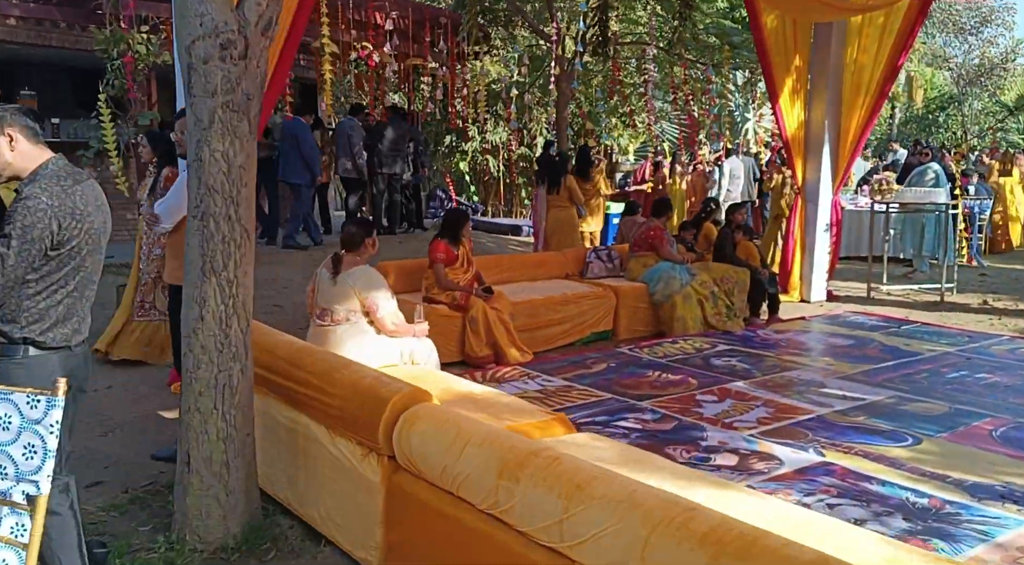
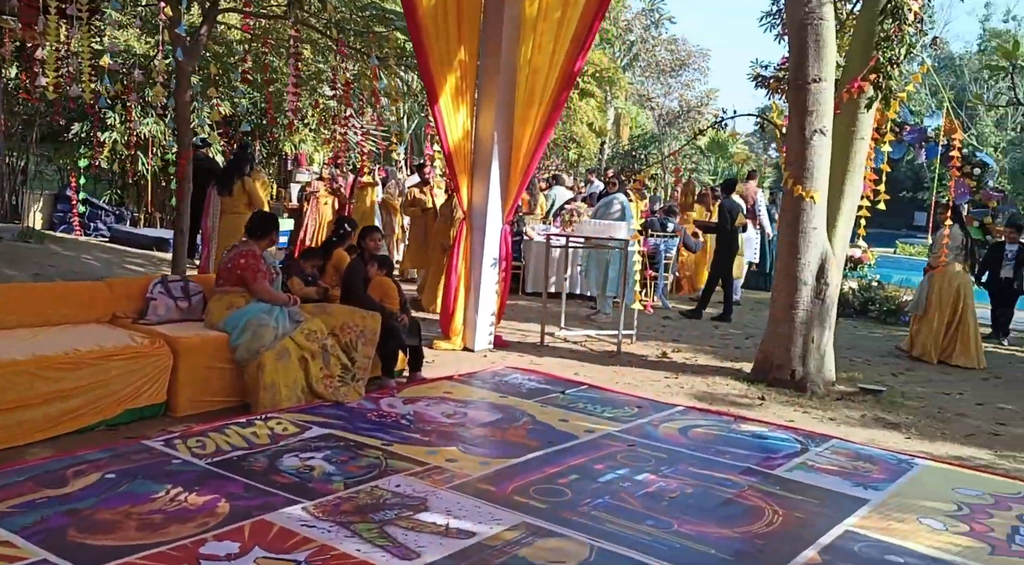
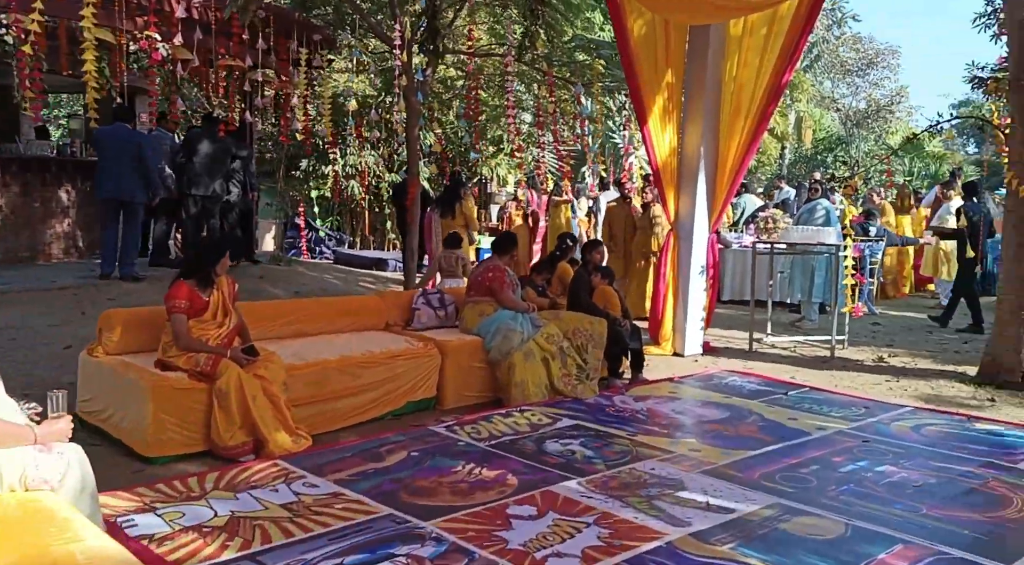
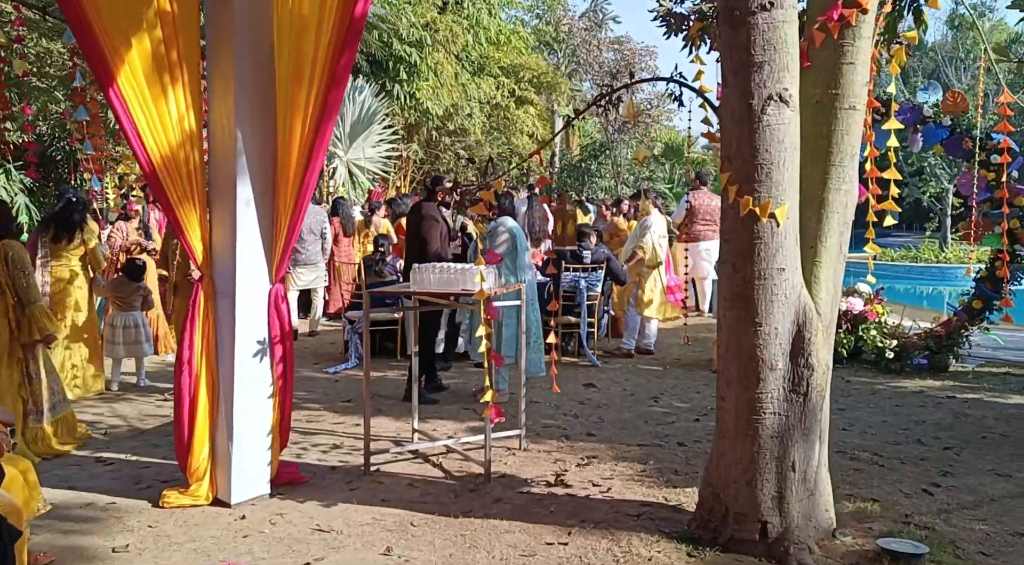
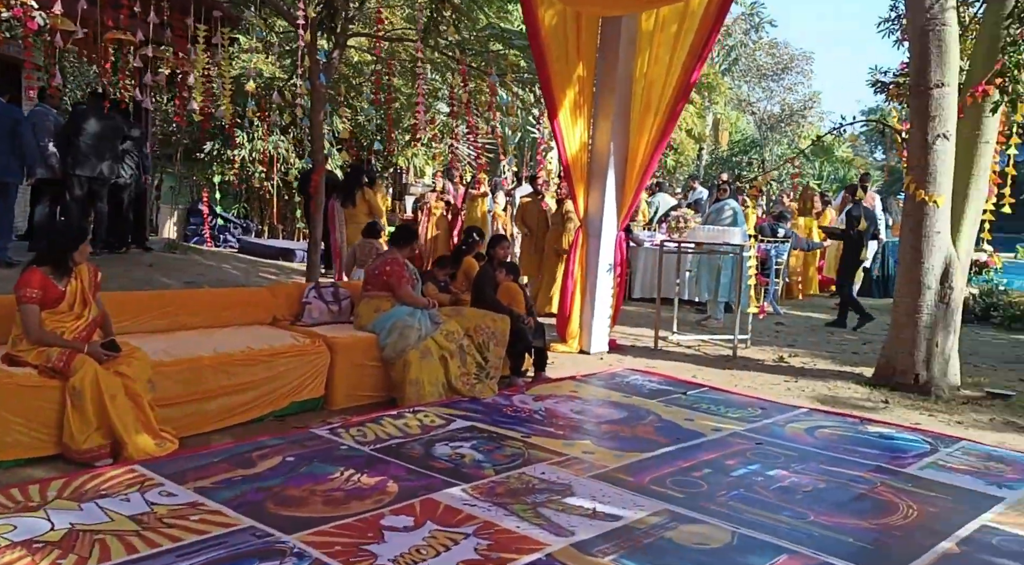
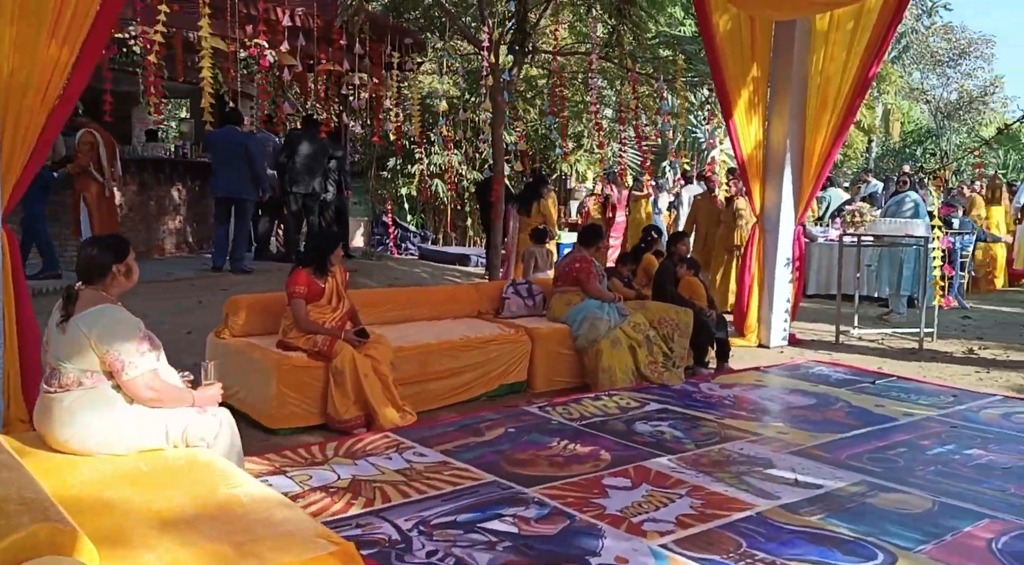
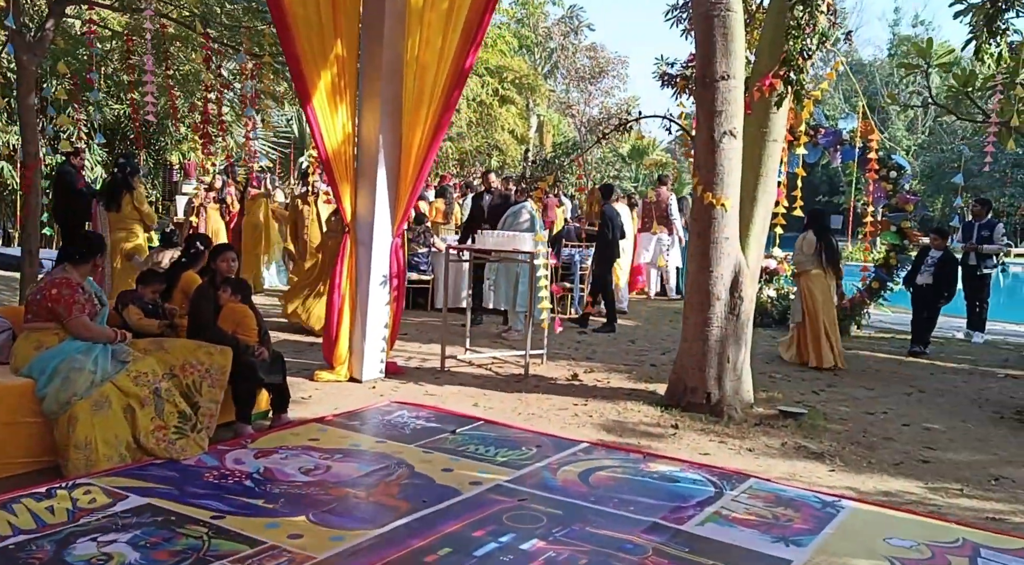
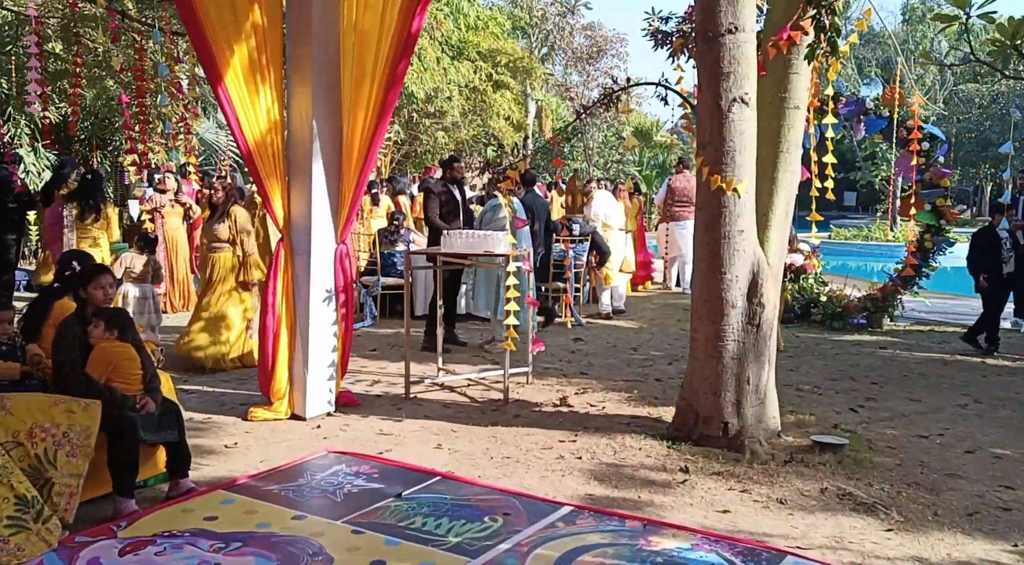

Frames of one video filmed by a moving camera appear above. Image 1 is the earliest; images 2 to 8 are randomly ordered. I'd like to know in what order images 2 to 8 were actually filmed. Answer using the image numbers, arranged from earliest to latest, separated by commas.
6, 3, 5, 2, 7, 8, 4
